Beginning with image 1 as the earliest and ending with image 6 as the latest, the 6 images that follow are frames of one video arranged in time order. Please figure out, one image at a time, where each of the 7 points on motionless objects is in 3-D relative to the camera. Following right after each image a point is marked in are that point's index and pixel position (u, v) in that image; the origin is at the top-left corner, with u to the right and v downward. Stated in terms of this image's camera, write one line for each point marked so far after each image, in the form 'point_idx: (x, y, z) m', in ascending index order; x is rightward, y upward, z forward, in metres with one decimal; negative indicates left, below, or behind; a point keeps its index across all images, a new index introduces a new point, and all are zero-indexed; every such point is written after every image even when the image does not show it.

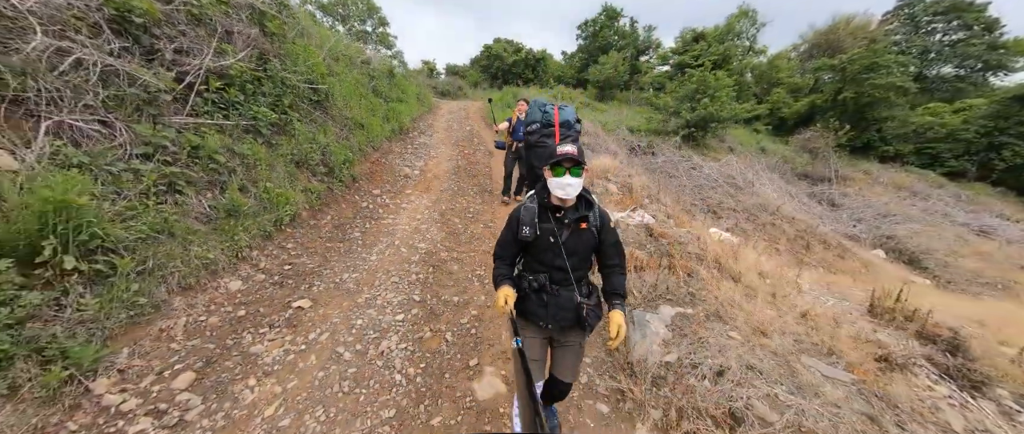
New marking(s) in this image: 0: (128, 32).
0: (-5.0, +2.4, +4.2) m
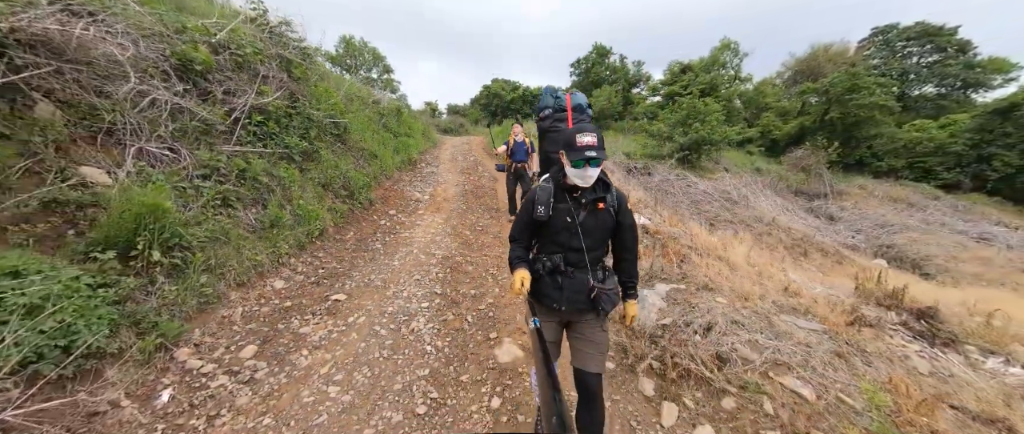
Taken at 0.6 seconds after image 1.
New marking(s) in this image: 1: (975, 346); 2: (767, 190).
0: (-4.9, +2.2, +5.0) m
1: (+4.7, -1.3, +3.2) m
2: (+13.7, +1.3, +16.8) m
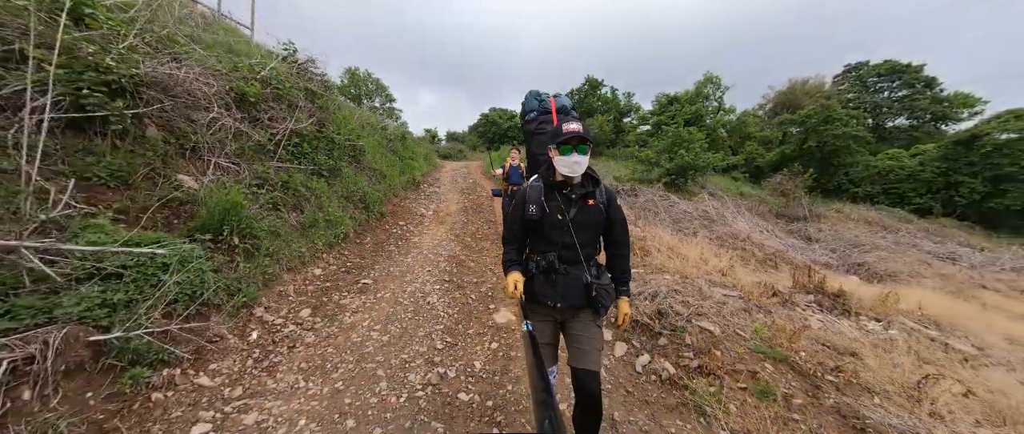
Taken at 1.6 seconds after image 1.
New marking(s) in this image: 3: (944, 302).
0: (-5.0, +2.1, +6.0) m
1: (+4.6, -1.3, +4.2) m
2: (+13.5, +0.2, +18.0) m
3: (+8.5, -1.7, +6.2) m
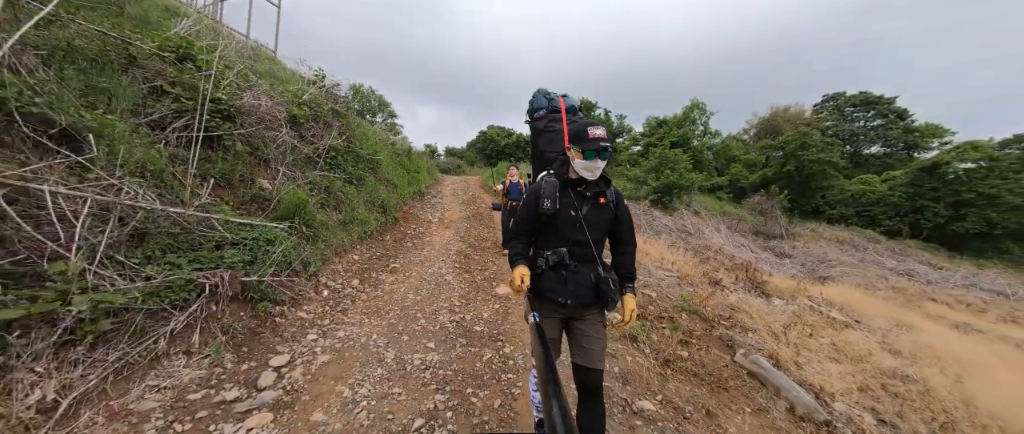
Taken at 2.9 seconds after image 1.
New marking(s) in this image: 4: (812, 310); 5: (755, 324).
0: (-5.0, +2.1, +7.4) m
1: (+4.6, -1.4, +5.5) m
2: (+13.2, -0.8, +19.5) m
3: (+8.4, -2.0, +7.6) m
4: (+4.9, -1.5, +5.2) m
5: (+3.2, -1.4, +4.2) m
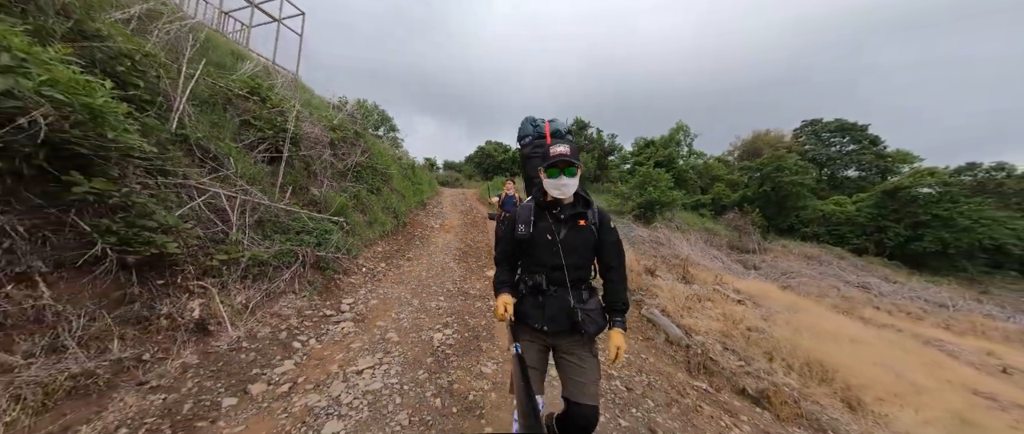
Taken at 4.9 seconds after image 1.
0: (-5.3, +2.1, +9.3) m
1: (+4.3, -1.5, +7.4) m
2: (+12.7, -1.8, +21.5) m
3: (+8.0, -2.4, +9.5) m
4: (+4.6, -1.7, +7.0) m
5: (+2.9, -1.5, +6.0) m
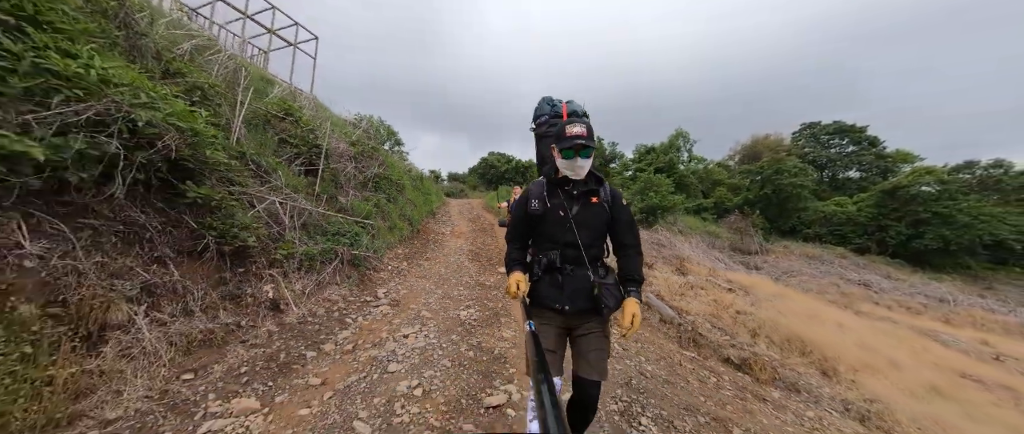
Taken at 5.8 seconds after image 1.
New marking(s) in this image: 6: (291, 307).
0: (-5.1, +1.9, +10.2) m
1: (+4.5, -1.5, +8.0) m
2: (+13.1, -2.0, +22.1) m
3: (+8.3, -2.3, +10.1) m
4: (+4.8, -1.6, +7.7) m
5: (+3.1, -1.4, +6.7) m
6: (-2.9, -1.2, +4.2) m
